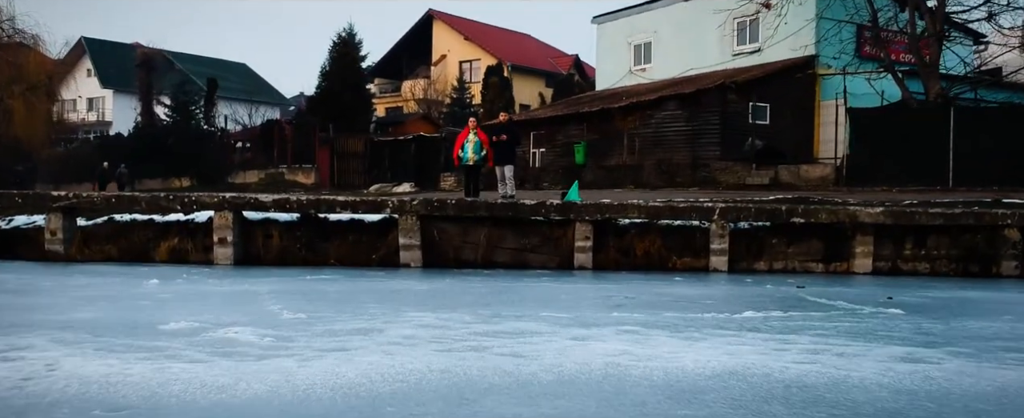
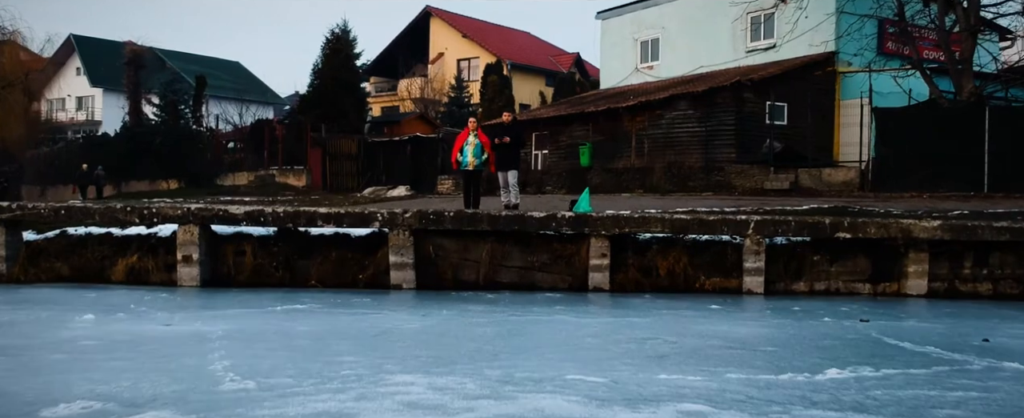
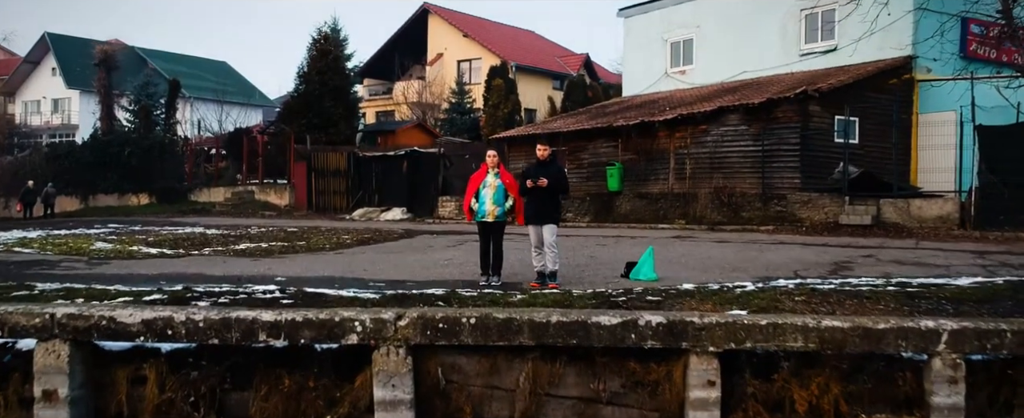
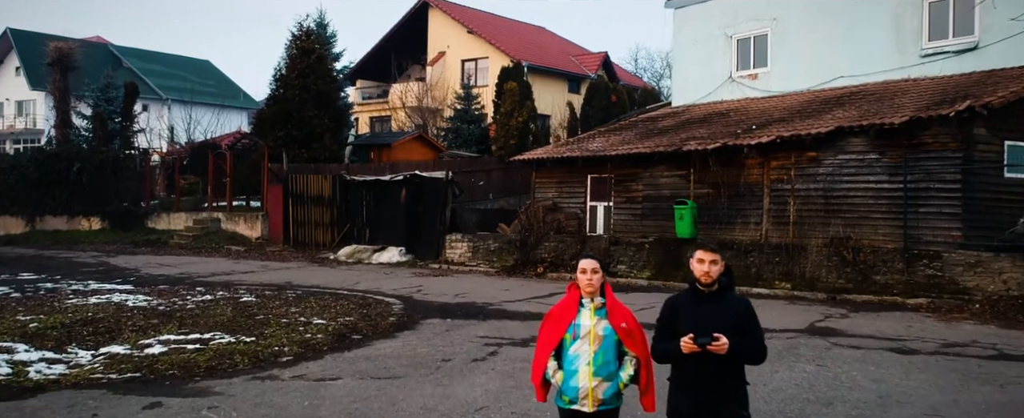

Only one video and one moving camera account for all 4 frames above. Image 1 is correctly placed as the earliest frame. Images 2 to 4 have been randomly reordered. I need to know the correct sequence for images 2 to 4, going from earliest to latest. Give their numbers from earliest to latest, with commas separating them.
2, 3, 4
